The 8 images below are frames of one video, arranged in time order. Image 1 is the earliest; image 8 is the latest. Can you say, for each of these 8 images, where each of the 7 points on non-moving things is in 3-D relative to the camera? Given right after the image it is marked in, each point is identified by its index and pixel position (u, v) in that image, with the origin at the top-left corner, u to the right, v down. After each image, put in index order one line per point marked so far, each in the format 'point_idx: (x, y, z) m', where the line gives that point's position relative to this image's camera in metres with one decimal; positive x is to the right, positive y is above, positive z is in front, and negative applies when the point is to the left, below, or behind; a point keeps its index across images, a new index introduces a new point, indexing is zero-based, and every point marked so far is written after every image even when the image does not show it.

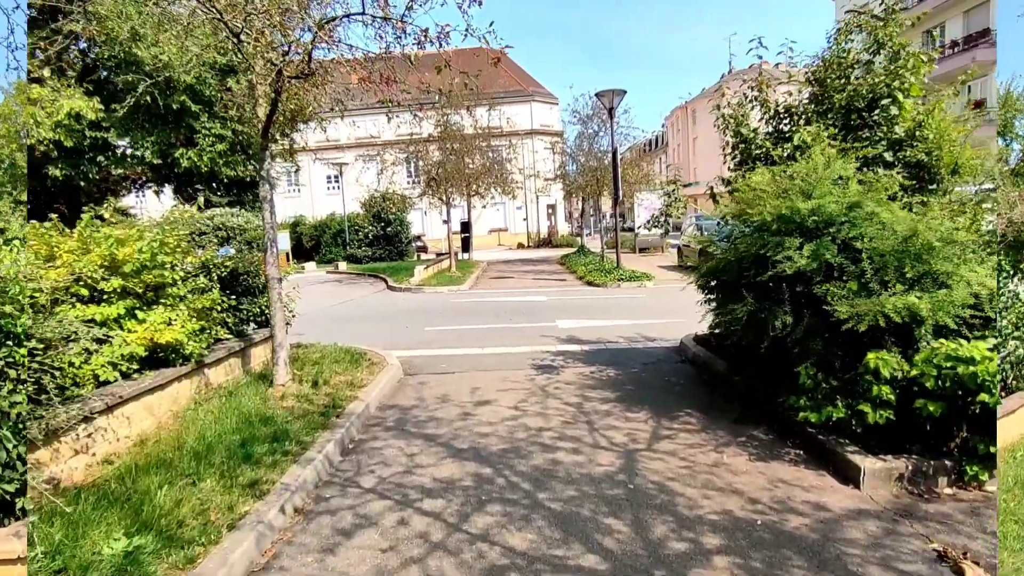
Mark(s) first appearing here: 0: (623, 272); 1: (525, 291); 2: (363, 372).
0: (+3.1, +0.4, +16.5) m
1: (+0.3, -0.1, +15.4) m
2: (-1.6, -0.9, +6.5) m
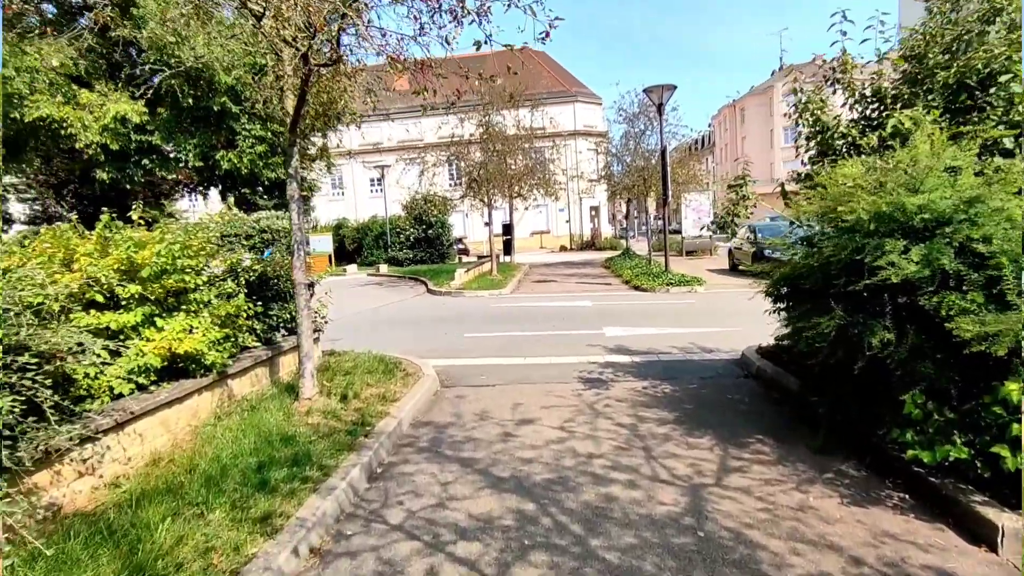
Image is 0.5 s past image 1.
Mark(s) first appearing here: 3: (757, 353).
0: (+4.2, +0.3, +15.7) m
1: (+1.4, -0.2, +14.9) m
2: (-1.2, -1.0, +6.0) m
3: (+2.7, -0.7, +6.6) m
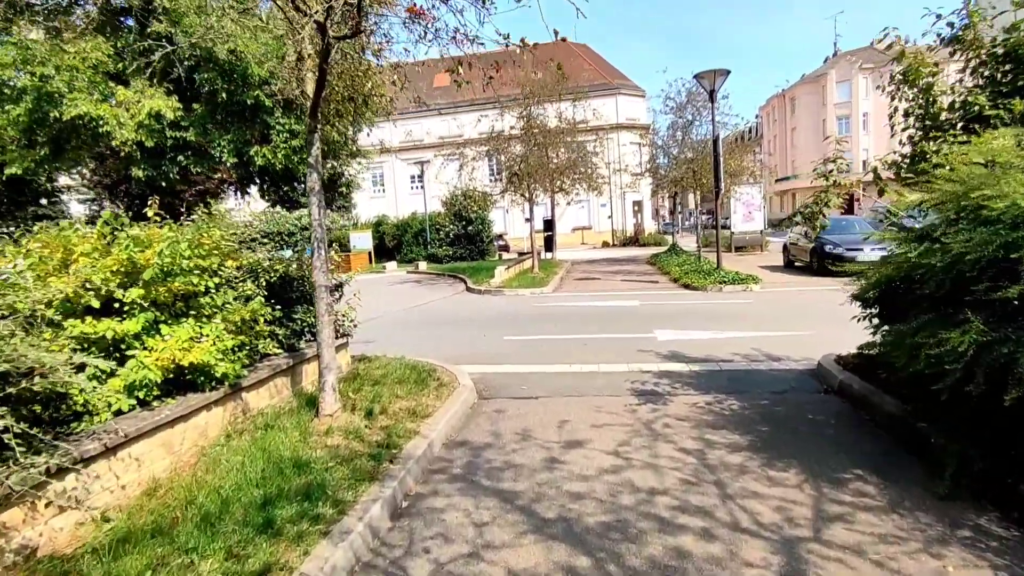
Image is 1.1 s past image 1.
0: (+5.3, +0.4, +14.7) m
1: (+2.4, -0.2, +14.1) m
2: (-0.8, -1.0, +5.5) m
3: (+3.1, -0.7, +5.8) m
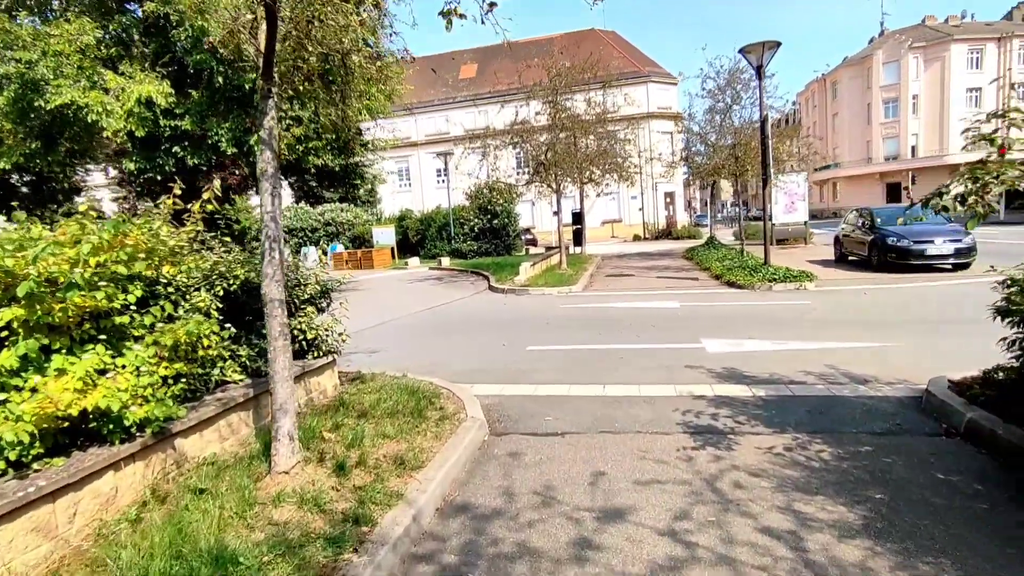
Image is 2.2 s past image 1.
0: (+5.8, +0.4, +13.3) m
1: (+3.0, -0.1, +12.8) m
2: (-0.6, -1.1, +4.3) m
3: (+3.3, -0.8, +4.4) m
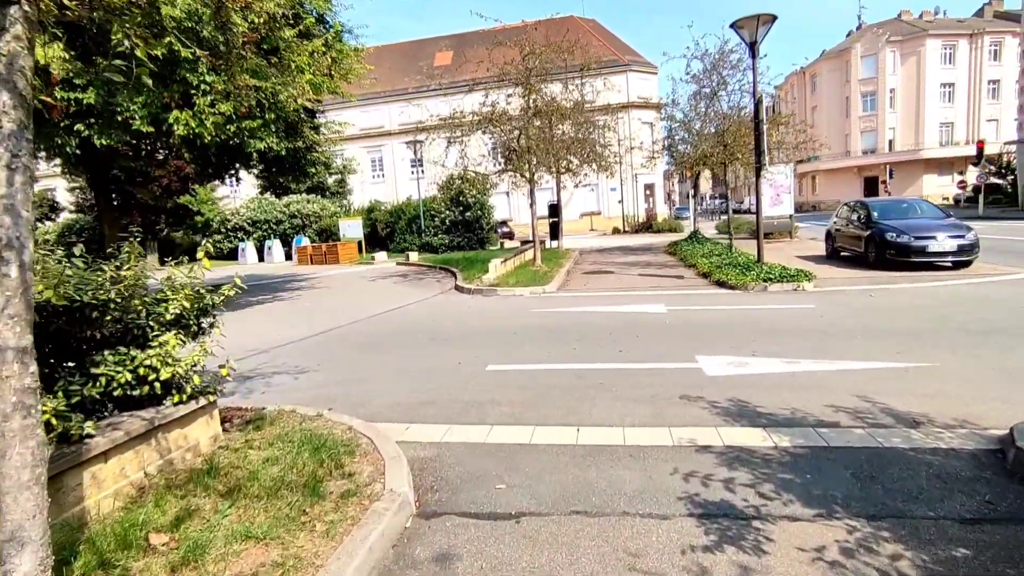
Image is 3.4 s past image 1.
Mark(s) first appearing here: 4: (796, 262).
0: (+5.2, +0.4, +12.1) m
1: (+2.3, -0.2, +11.5) m
2: (-1.0, -1.2, +2.9) m
3: (+2.9, -0.9, +3.2) m
4: (+8.1, +0.7, +17.0) m
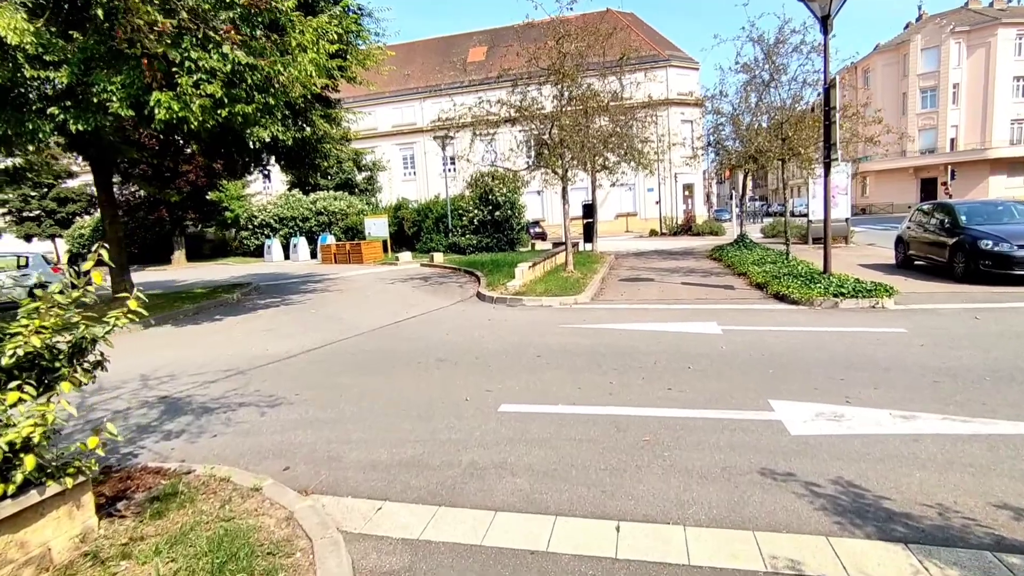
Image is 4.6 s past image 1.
0: (+5.6, +0.1, +10.4) m
1: (+2.8, -0.4, +10.0) m
2: (-1.0, -1.3, +1.6) m
3: (+2.9, -1.1, +1.6) m
4: (+8.9, +0.4, +15.2) m
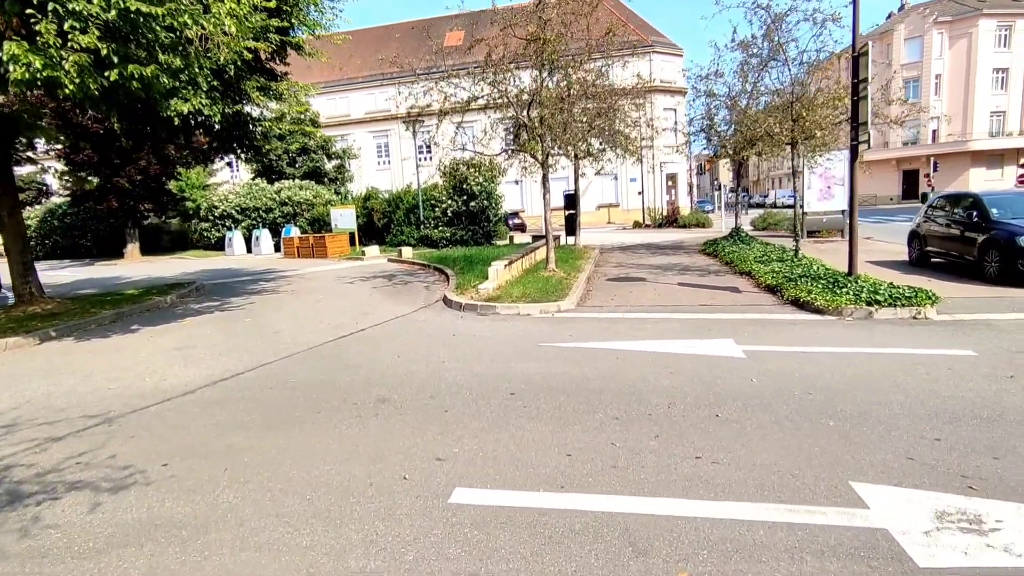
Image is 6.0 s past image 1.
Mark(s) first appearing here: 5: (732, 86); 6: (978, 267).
0: (+5.2, +0.1, +8.8) m
1: (+2.3, -0.5, +8.3) m
2: (-1.1, -1.5, -0.2) m
3: (+2.8, -1.3, 0.0) m
4: (+8.3, +0.4, +13.7) m
5: (+5.9, +5.4, +15.9) m
6: (+8.8, +0.4, +11.3) m
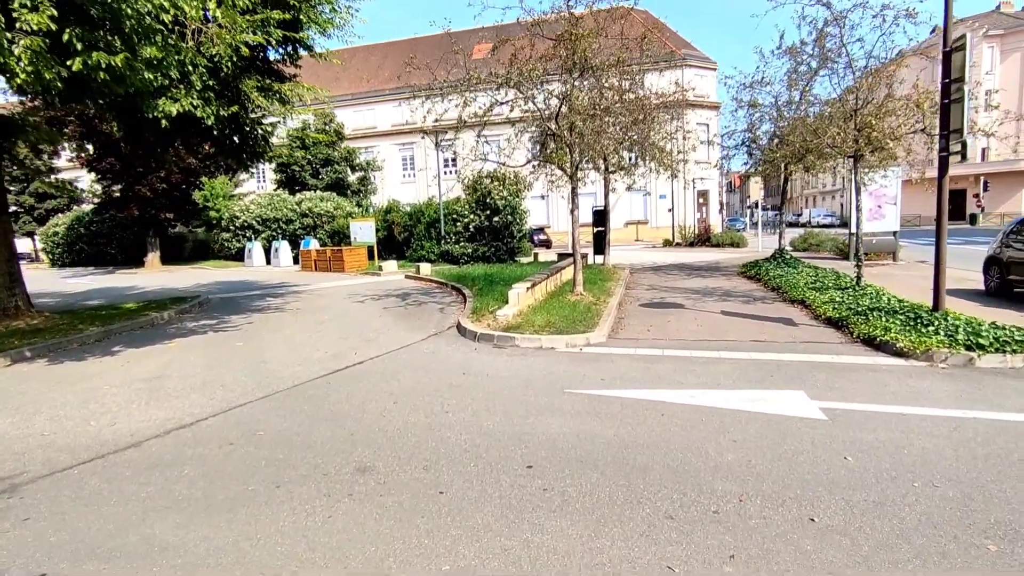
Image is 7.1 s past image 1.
0: (+5.5, -0.4, +7.4) m
1: (+2.6, -0.9, +7.0) m
2: (-1.2, -1.7, -1.4) m
3: (+2.7, -1.5, -1.4) m
4: (+8.7, -0.2, +12.2) m
5: (+6.6, +4.7, +14.5) m
6: (+9.2, -0.2, +9.7) m
